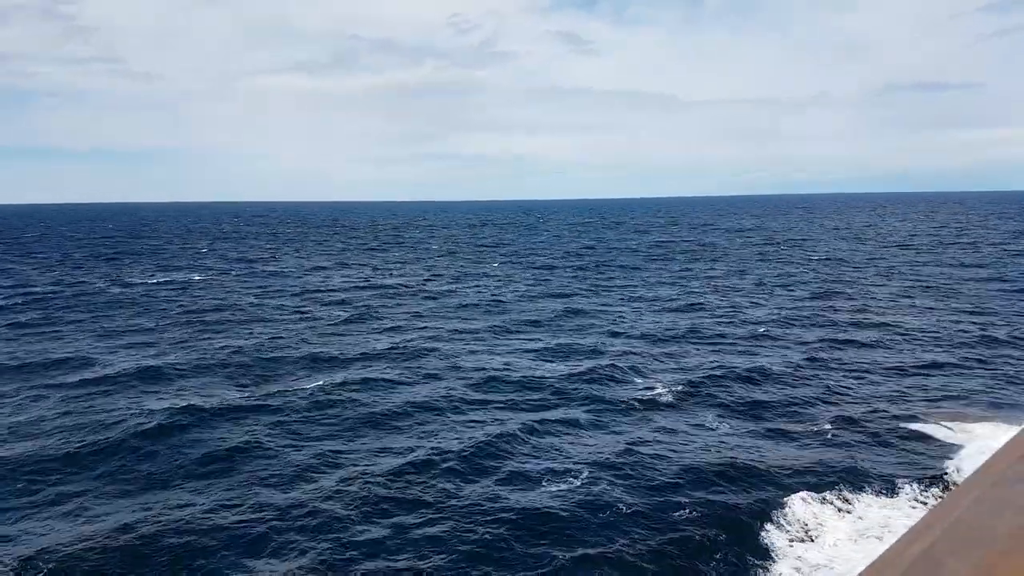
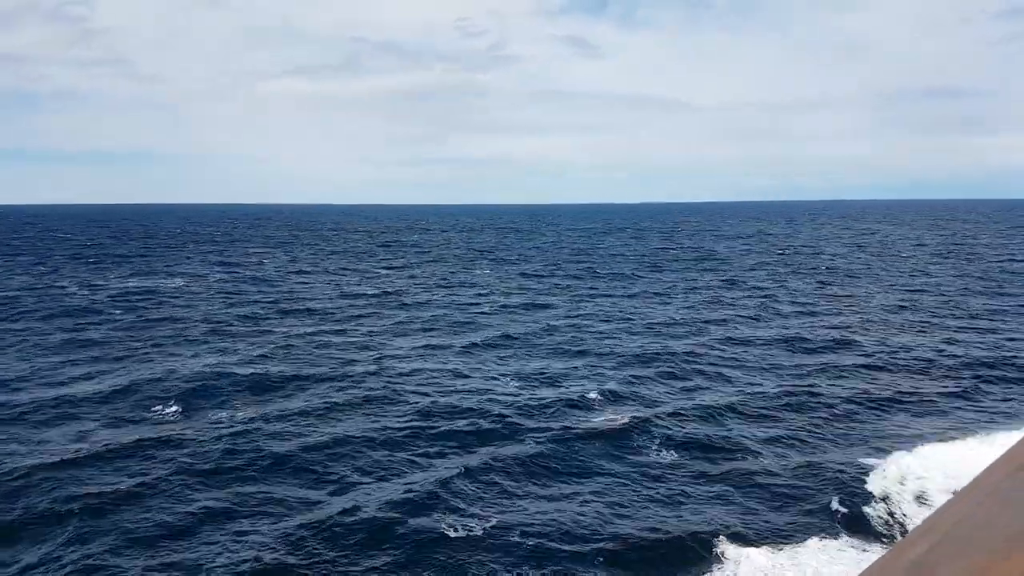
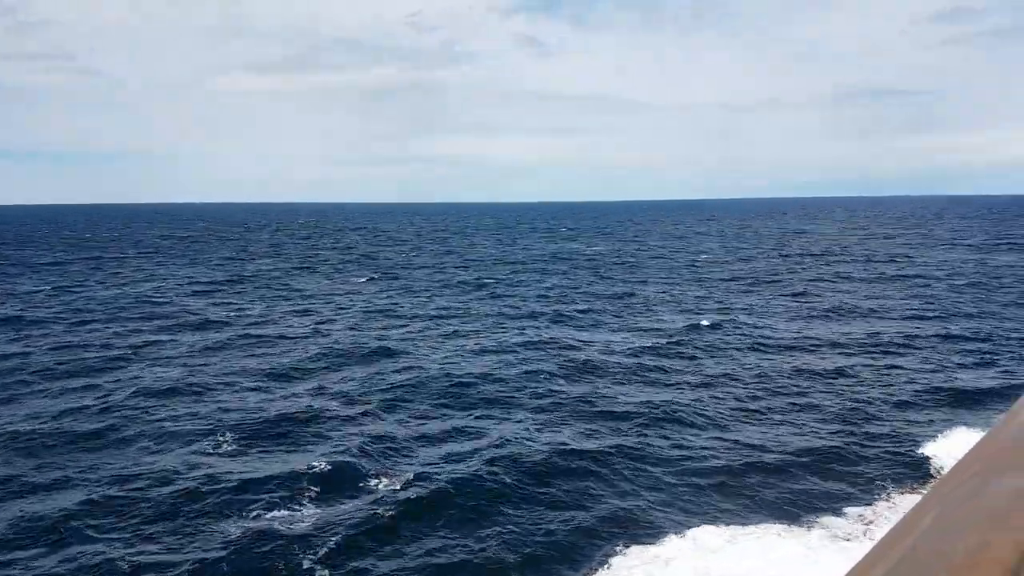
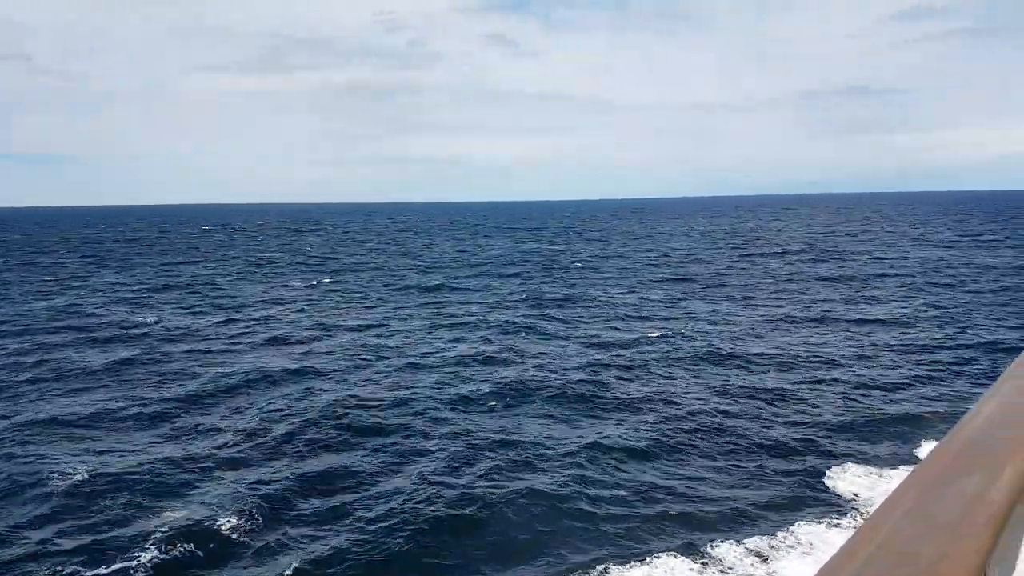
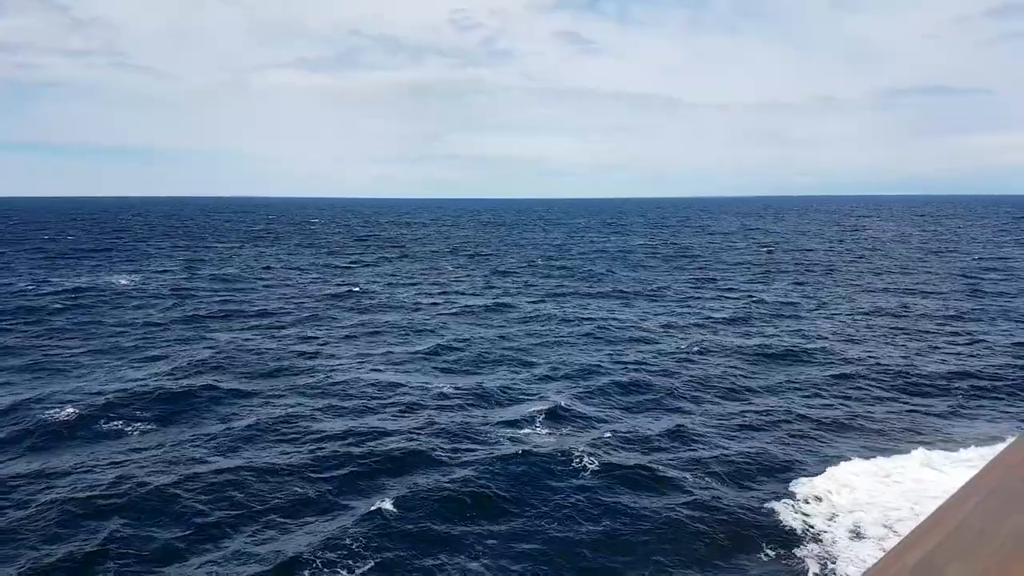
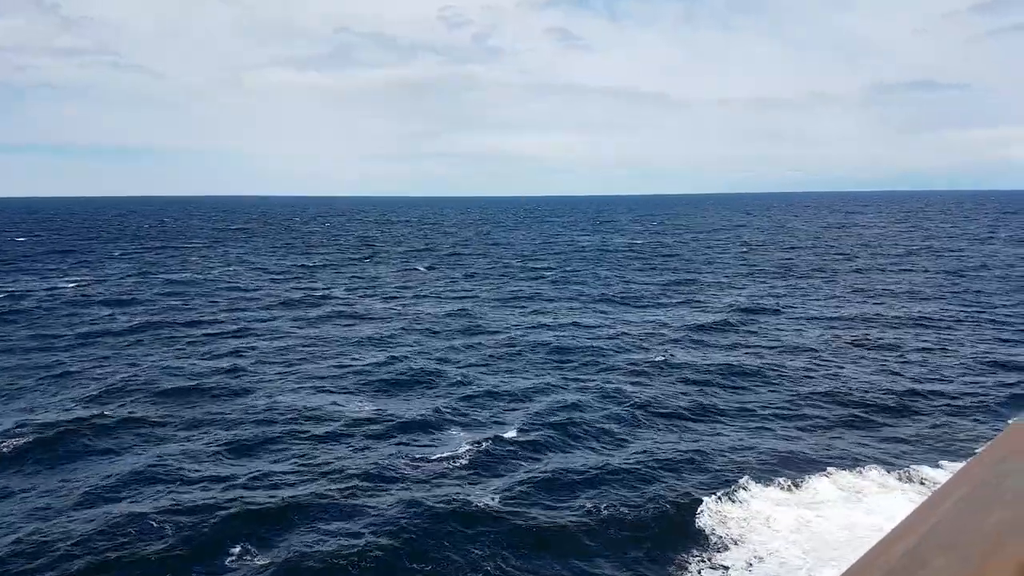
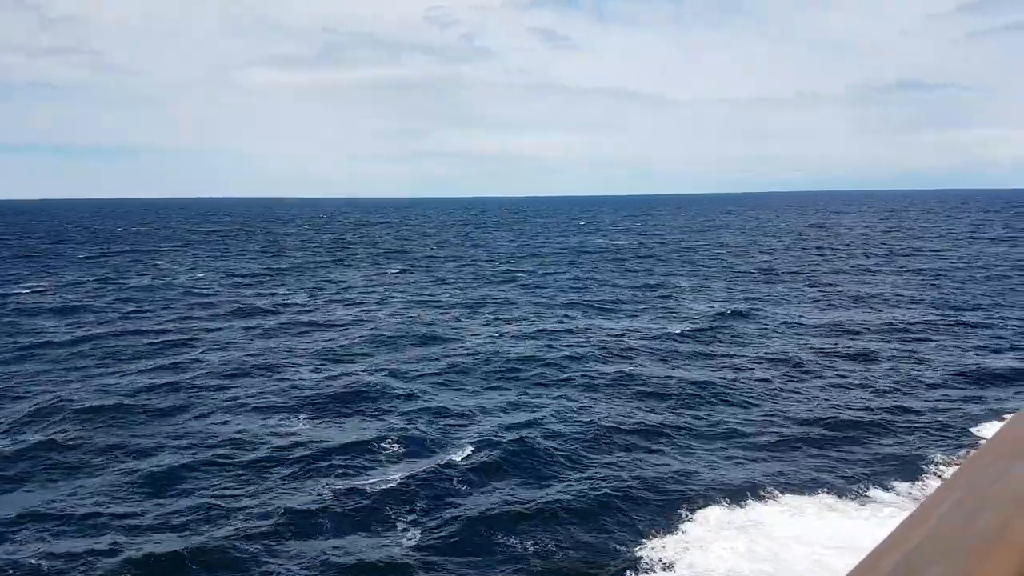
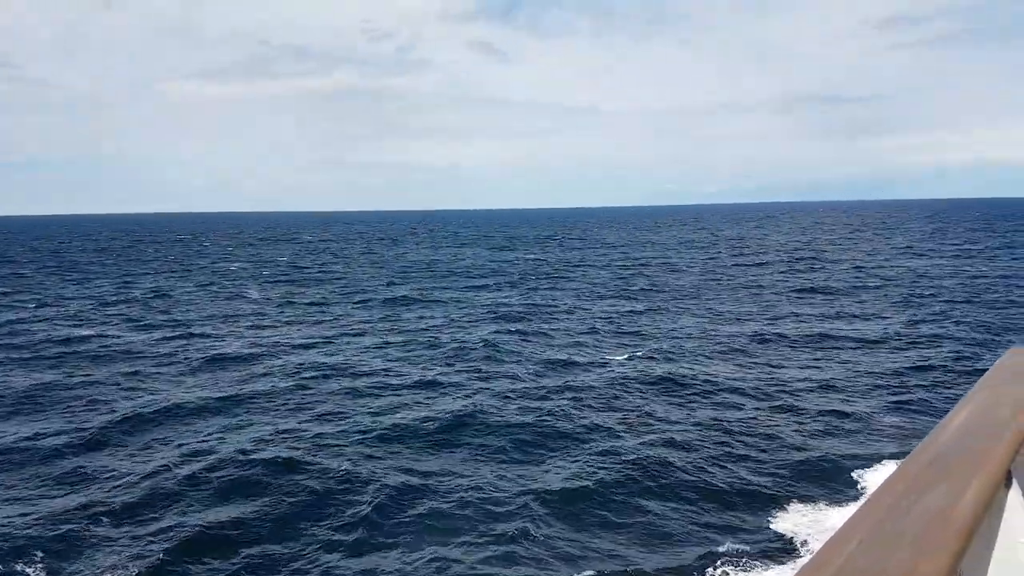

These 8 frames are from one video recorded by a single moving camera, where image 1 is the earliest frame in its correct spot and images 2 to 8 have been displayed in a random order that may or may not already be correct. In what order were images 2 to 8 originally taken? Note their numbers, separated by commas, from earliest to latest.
2, 5, 6, 7, 3, 4, 8
